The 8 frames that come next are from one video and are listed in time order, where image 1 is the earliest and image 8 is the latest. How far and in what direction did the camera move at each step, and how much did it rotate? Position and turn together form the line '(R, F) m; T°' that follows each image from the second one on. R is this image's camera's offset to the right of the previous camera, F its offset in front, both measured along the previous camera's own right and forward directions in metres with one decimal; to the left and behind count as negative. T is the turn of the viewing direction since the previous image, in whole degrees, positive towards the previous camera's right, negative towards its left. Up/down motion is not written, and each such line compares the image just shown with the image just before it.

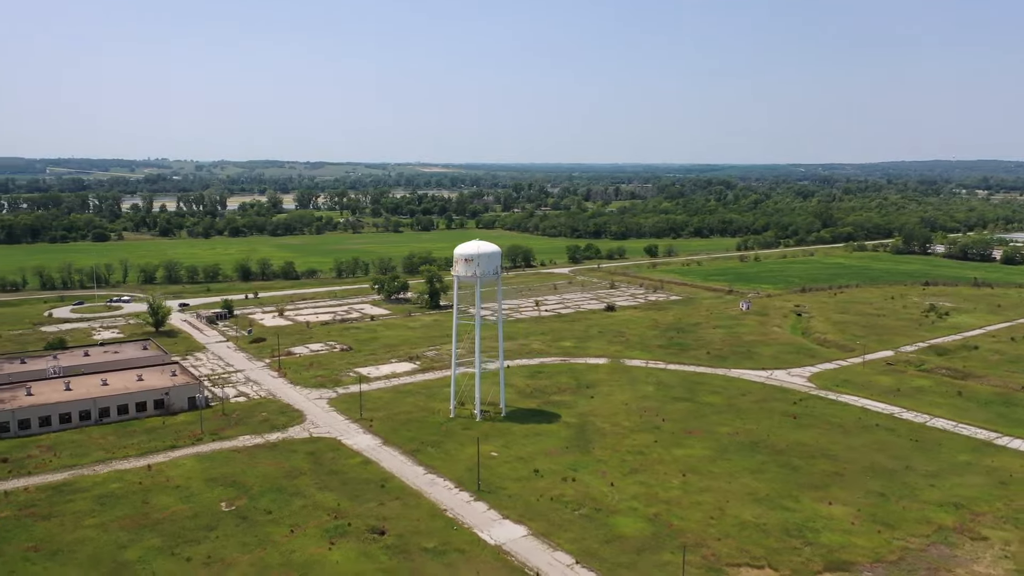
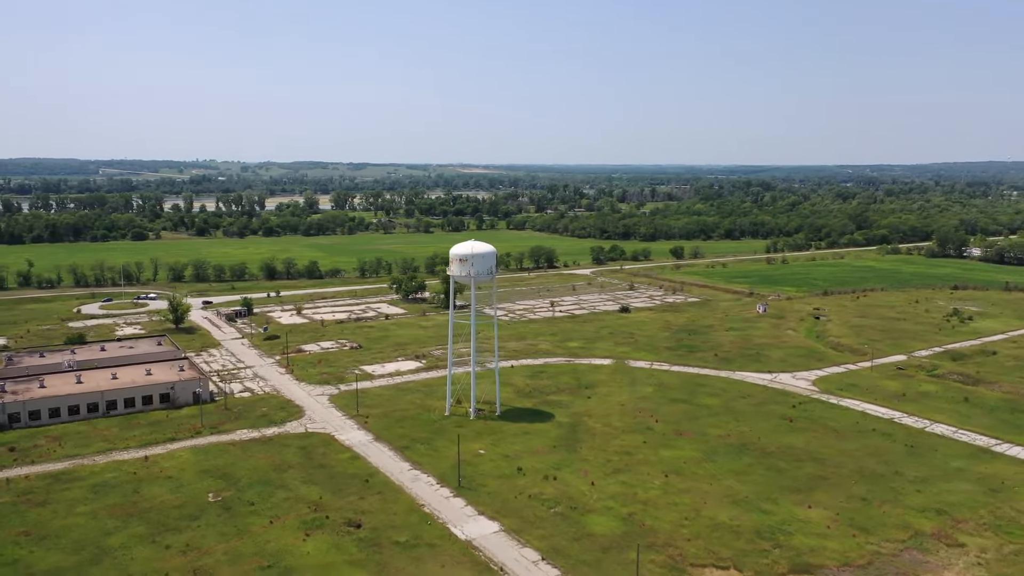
(+2.3, -0.2) m; -3°
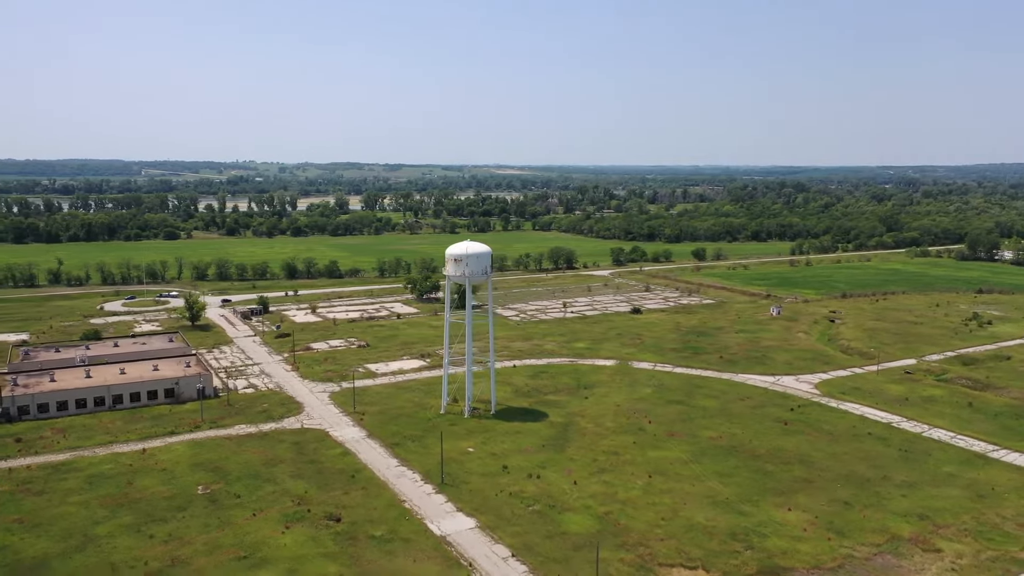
(+2.0, -0.2) m; -2°
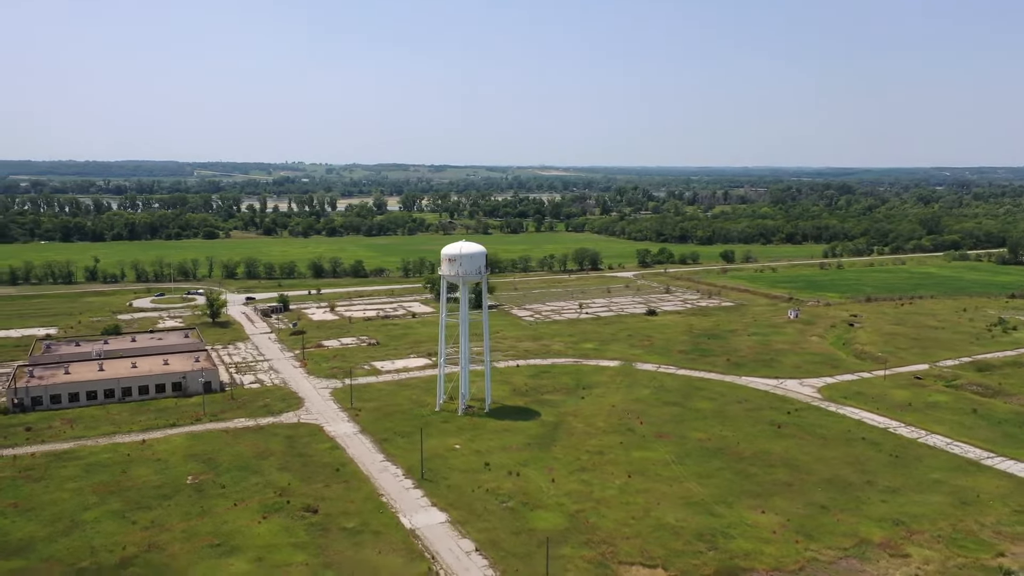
(+2.5, -0.3) m; -3°
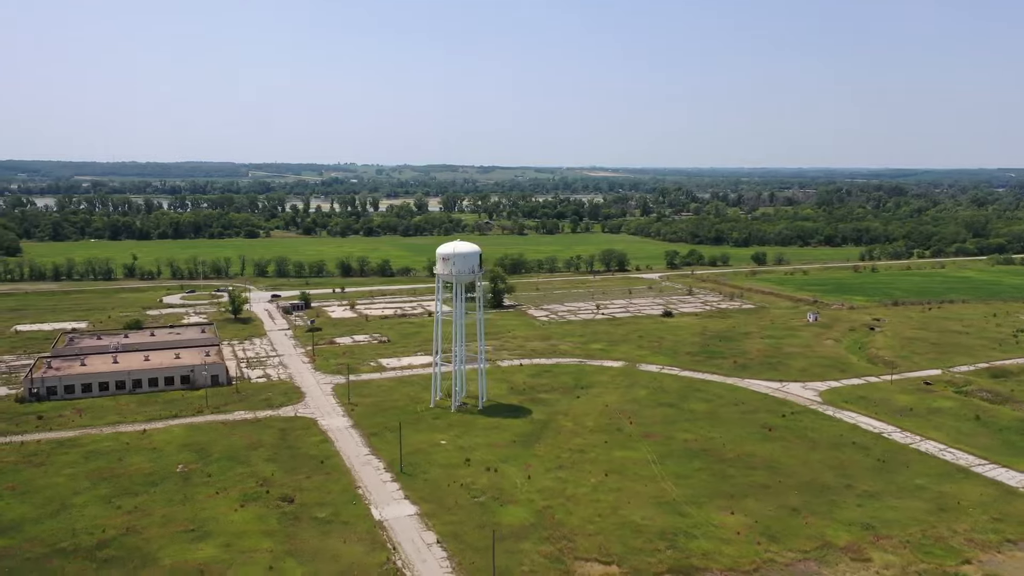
(+2.8, -0.4) m; -3°
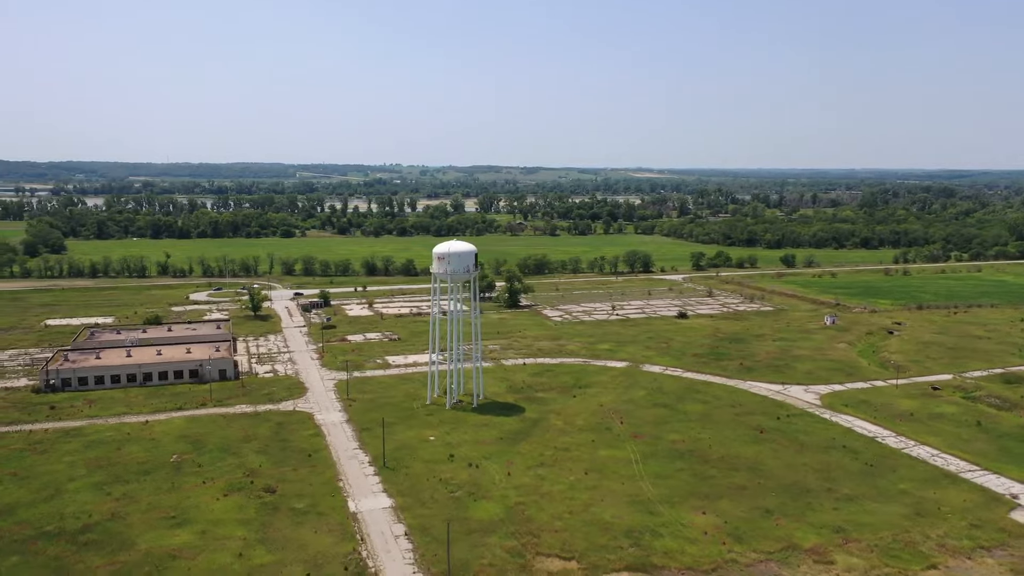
(+2.5, -0.4) m; -3°
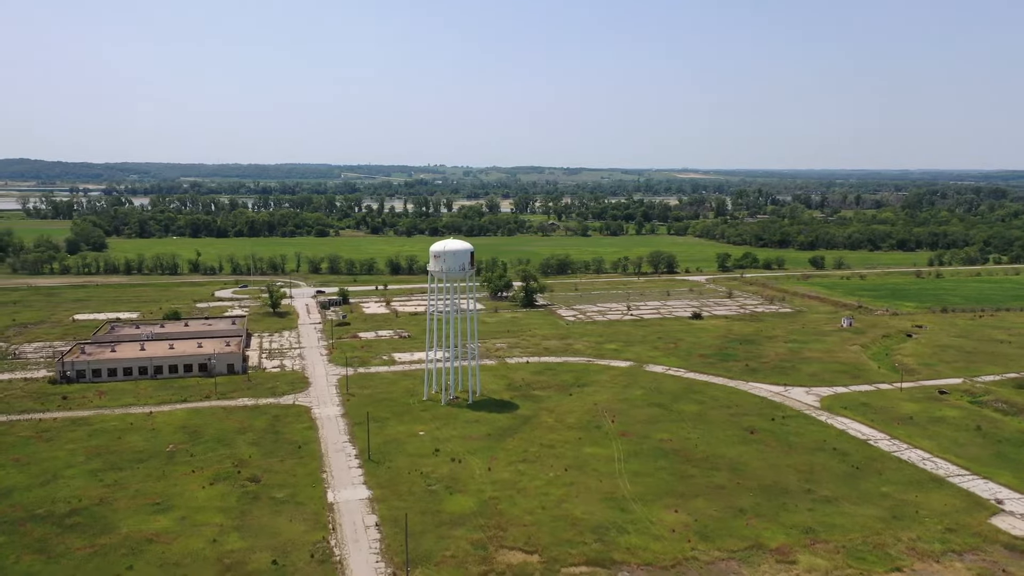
(+2.4, -0.4) m; -3°
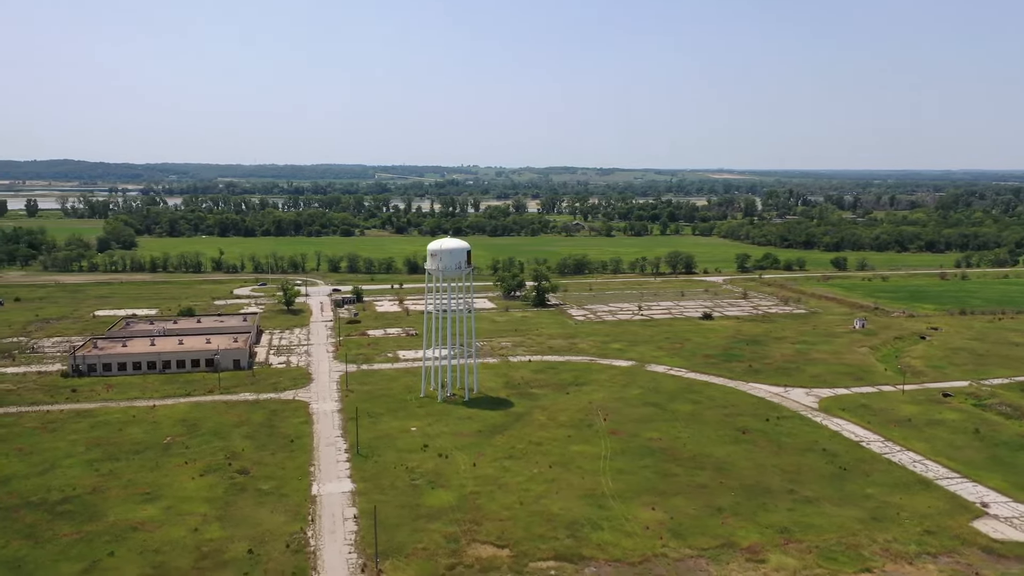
(+1.9, -0.3) m; -2°
